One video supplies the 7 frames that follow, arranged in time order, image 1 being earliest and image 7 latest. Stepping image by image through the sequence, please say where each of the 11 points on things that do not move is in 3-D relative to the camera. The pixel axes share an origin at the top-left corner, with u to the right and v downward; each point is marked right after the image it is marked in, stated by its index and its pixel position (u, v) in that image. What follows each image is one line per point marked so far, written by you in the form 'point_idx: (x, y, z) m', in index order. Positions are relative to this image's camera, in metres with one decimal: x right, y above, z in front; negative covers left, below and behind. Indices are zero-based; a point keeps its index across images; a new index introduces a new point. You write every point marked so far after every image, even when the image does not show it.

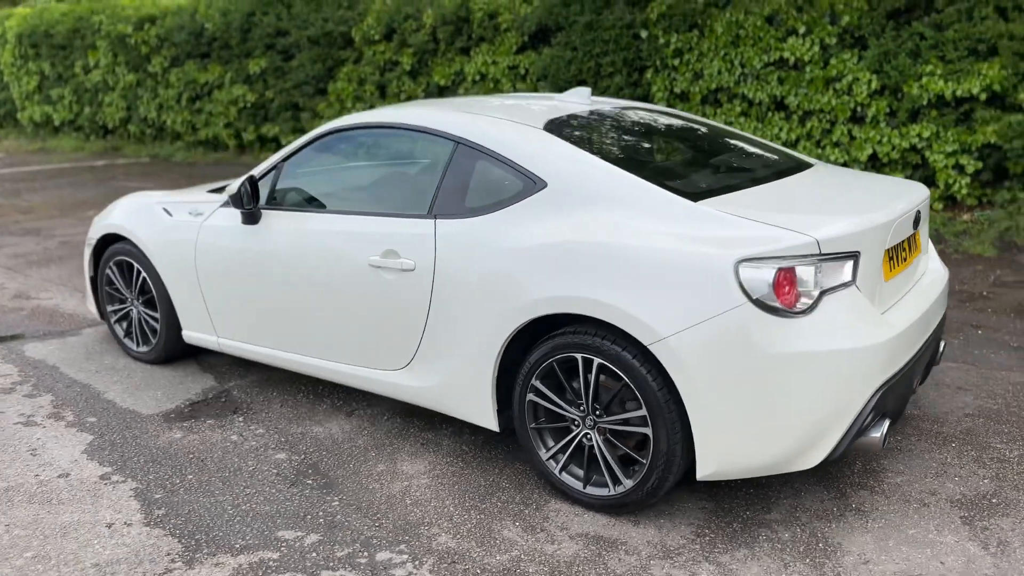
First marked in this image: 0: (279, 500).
0: (-0.9, -0.8, +3.3) m
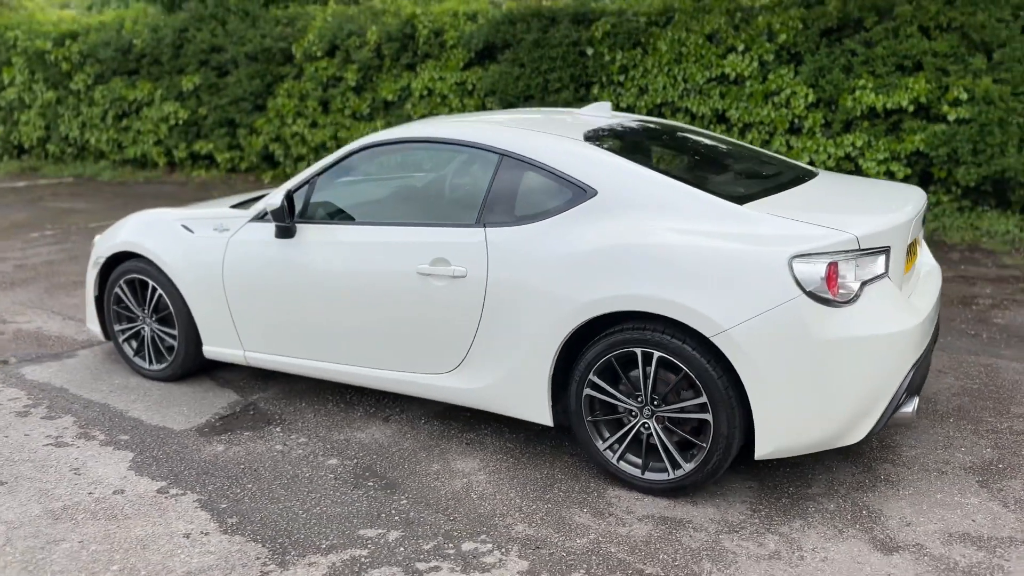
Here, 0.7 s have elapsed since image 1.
0: (-0.6, -0.8, +3.4) m
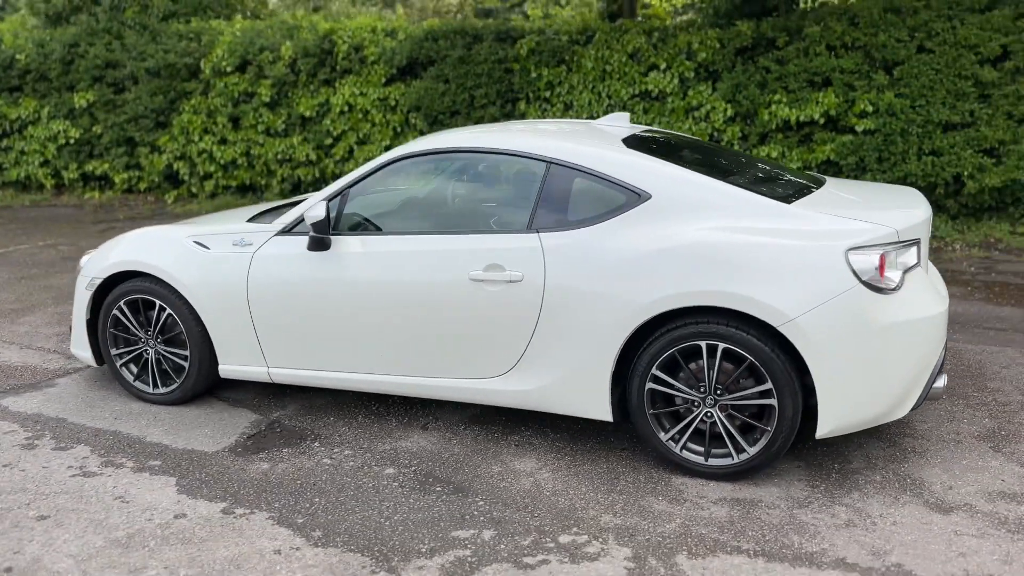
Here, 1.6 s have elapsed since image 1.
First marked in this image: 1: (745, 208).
0: (-0.3, -0.9, +3.4) m
1: (+1.0, +0.3, +3.5) m
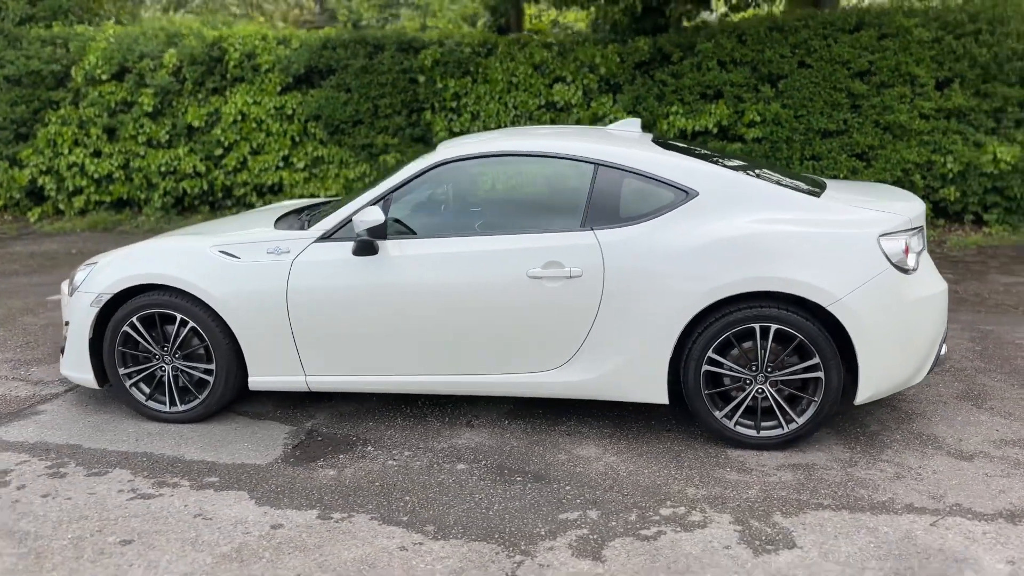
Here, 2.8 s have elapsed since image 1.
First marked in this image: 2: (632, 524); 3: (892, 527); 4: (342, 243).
0: (0.0, -0.9, +3.5) m
1: (+1.3, +0.4, +3.9) m
2: (+0.5, -0.9, +3.3) m
3: (+1.4, -0.9, +3.2) m
4: (-0.8, +0.2, +4.1) m
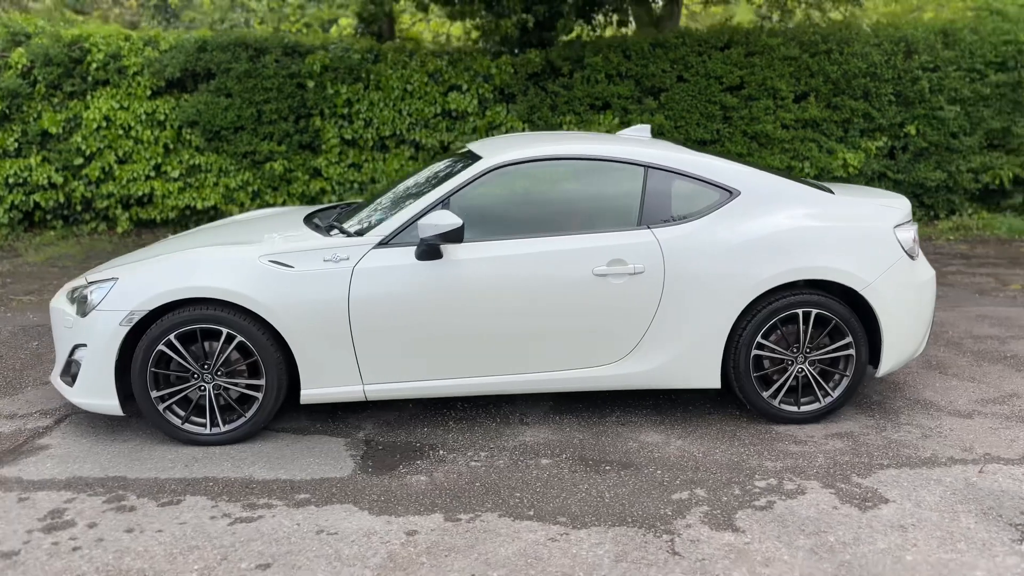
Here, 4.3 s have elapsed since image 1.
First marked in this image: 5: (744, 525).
0: (+0.5, -0.8, +3.7) m
1: (+1.5, +0.5, +4.4) m
2: (+1.0, -0.9, +3.6) m
3: (+1.9, -0.8, +3.7) m
4: (-0.5, +0.2, +4.1) m
5: (+0.9, -0.9, +3.3) m
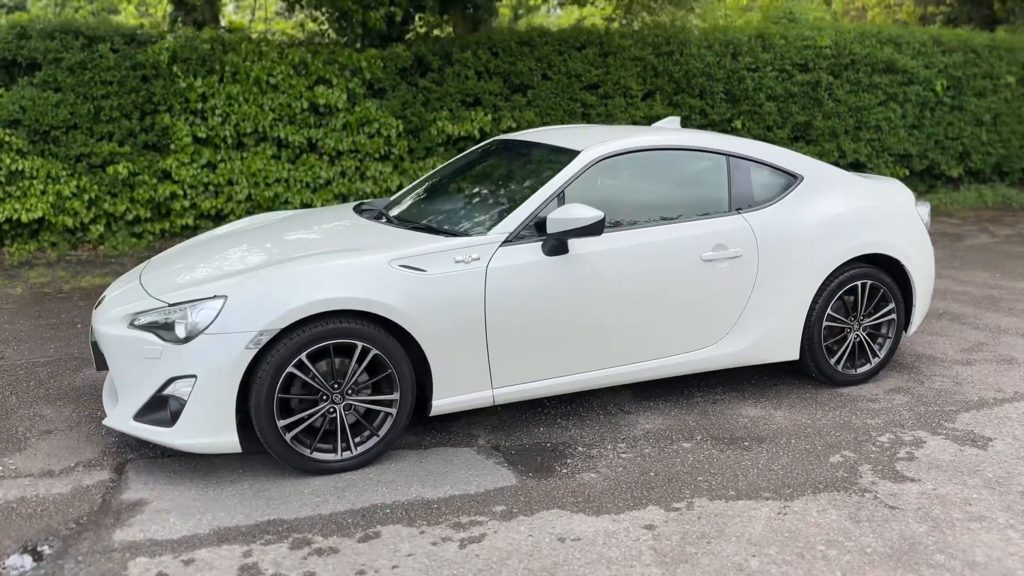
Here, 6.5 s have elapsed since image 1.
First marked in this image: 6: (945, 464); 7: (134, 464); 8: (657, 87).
0: (+1.2, -0.8, +3.9) m
1: (+1.9, +0.6, +4.9) m
2: (+1.7, -0.8, +3.9) m
3: (+2.6, -0.6, +4.4) m
4: (+0.1, +0.2, +4.0) m
5: (+1.7, -0.8, +3.7) m
6: (+1.9, -0.8, +3.8) m
7: (-1.7, -0.8, +3.8) m
8: (+1.9, +2.6, +11.3) m
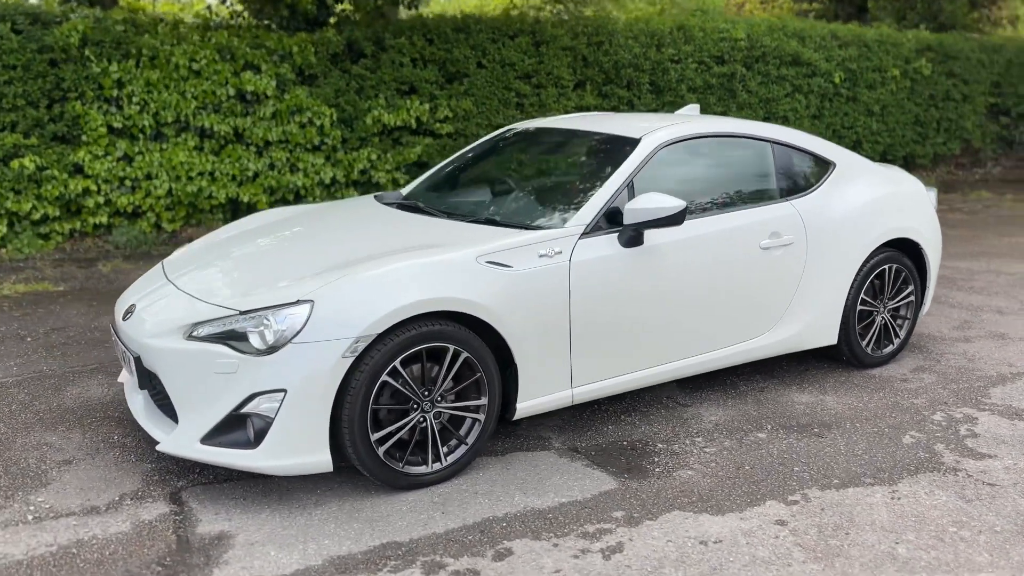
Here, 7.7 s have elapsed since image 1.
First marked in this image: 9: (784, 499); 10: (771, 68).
0: (+1.6, -0.7, +4.0) m
1: (+2.1, +0.7, +5.0) m
2: (+2.0, -0.7, +4.1) m
3: (+2.8, -0.5, +4.6) m
4: (+0.4, +0.2, +3.8) m
5: (+2.1, -0.7, +3.8) m
6: (+2.3, -0.7, +4.0) m
7: (-1.3, -0.8, +3.4) m
8: (+1.0, +2.8, +11.3) m
9: (+1.1, -0.8, +3.4) m
10: (+3.9, +3.3, +12.9) m
